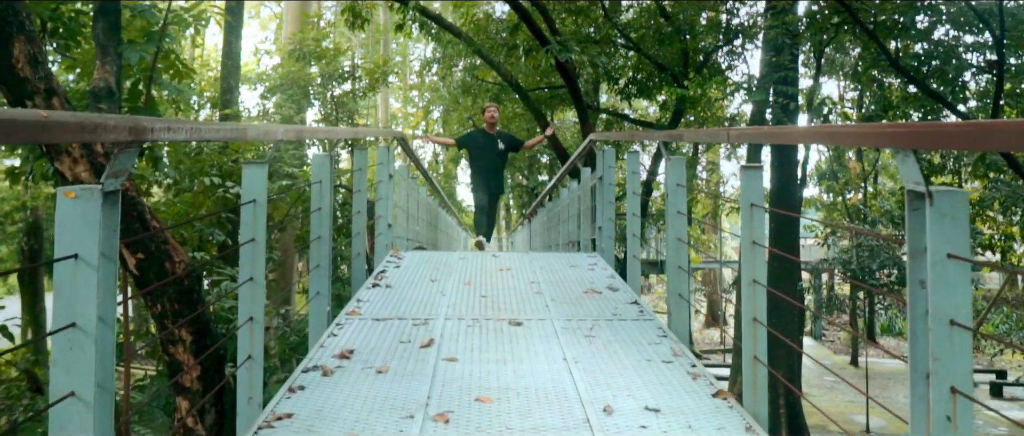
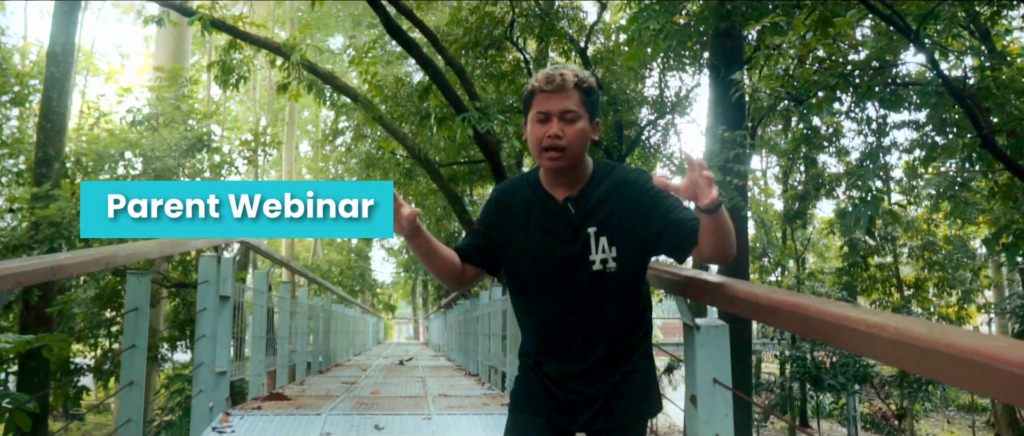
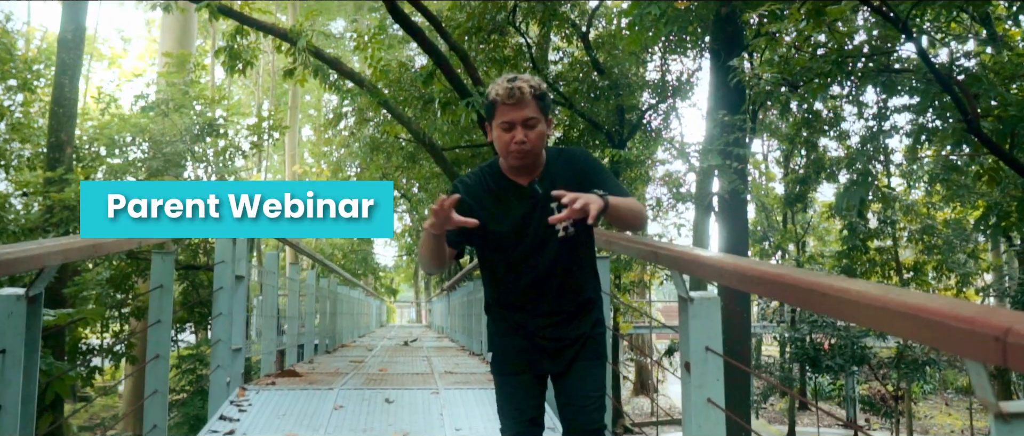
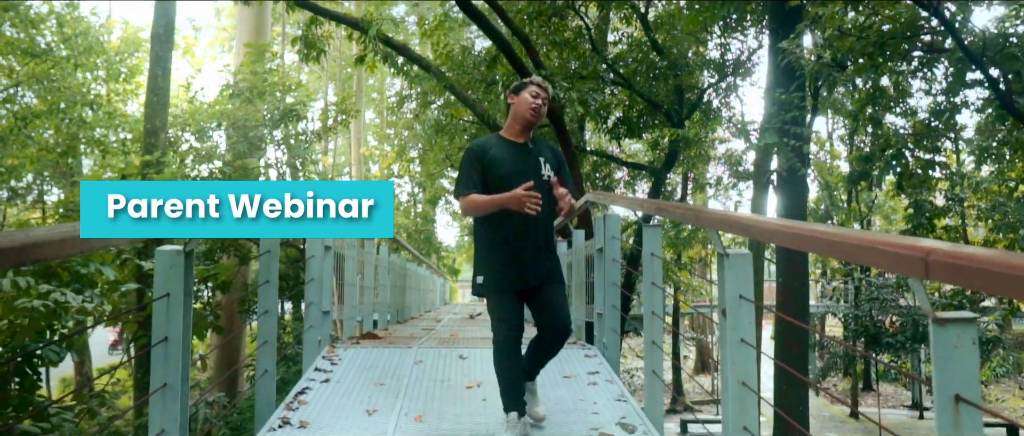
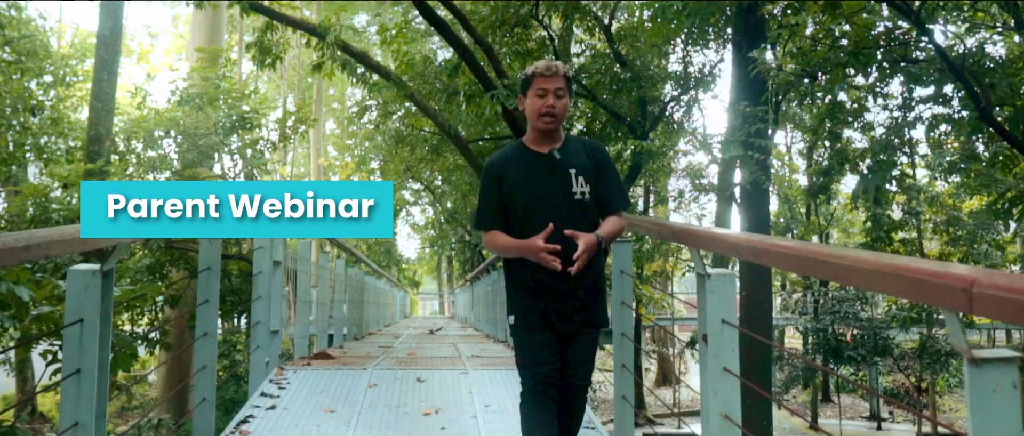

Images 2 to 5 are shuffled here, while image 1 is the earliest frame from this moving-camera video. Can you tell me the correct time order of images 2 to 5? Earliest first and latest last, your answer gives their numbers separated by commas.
4, 5, 3, 2
